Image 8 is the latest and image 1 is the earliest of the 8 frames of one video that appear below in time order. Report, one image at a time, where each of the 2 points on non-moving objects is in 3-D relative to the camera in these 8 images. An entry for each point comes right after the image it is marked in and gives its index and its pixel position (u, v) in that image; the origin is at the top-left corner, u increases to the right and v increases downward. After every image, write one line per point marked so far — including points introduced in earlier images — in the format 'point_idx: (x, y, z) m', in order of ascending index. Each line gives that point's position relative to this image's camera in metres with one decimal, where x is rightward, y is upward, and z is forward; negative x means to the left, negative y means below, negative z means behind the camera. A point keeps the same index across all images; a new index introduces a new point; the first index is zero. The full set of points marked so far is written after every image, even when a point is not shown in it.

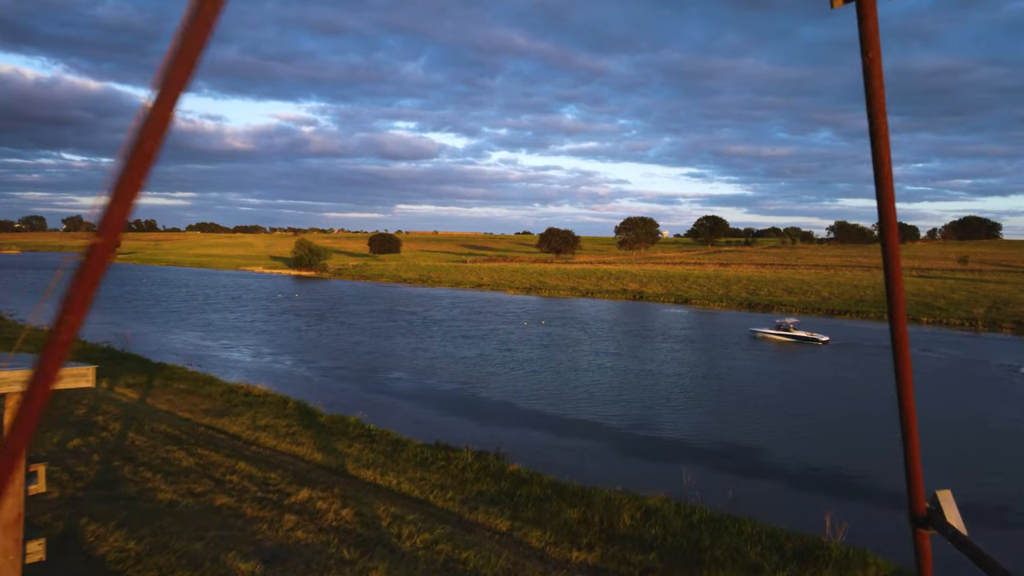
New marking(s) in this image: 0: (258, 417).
0: (-6.5, -3.3, +16.0) m
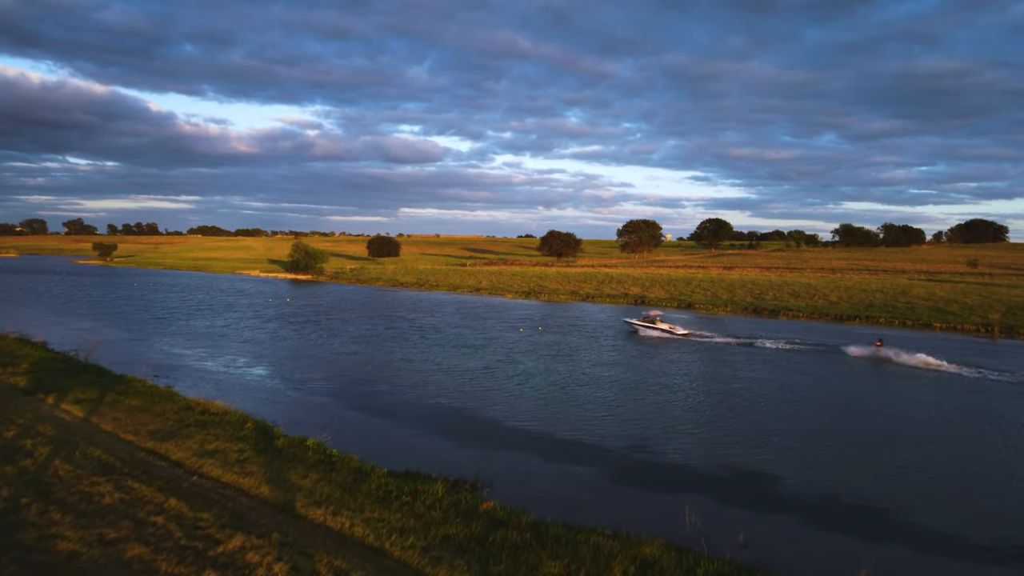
0: (-6.9, -3.5, +14.2) m
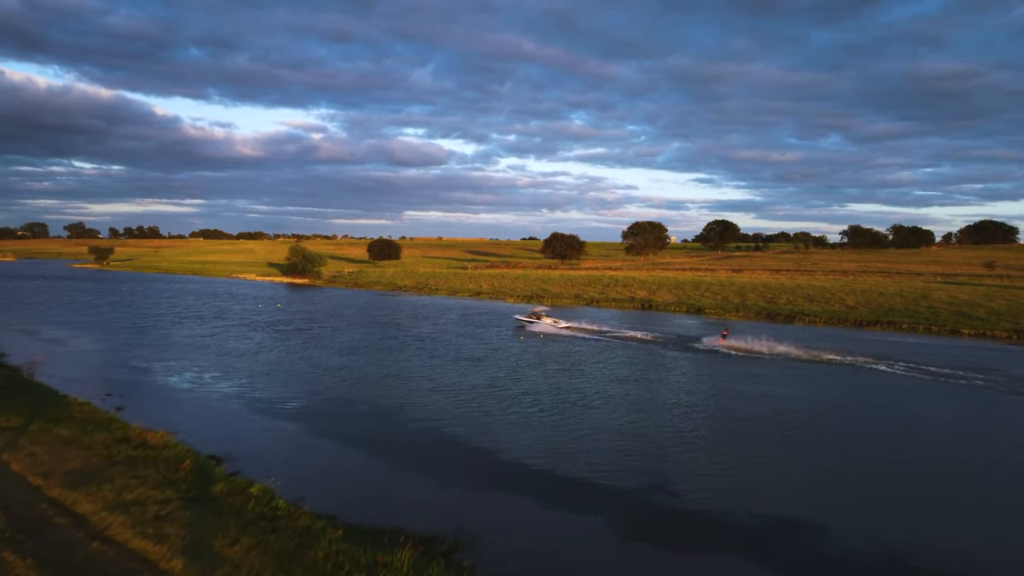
0: (-7.1, -3.7, +11.6) m
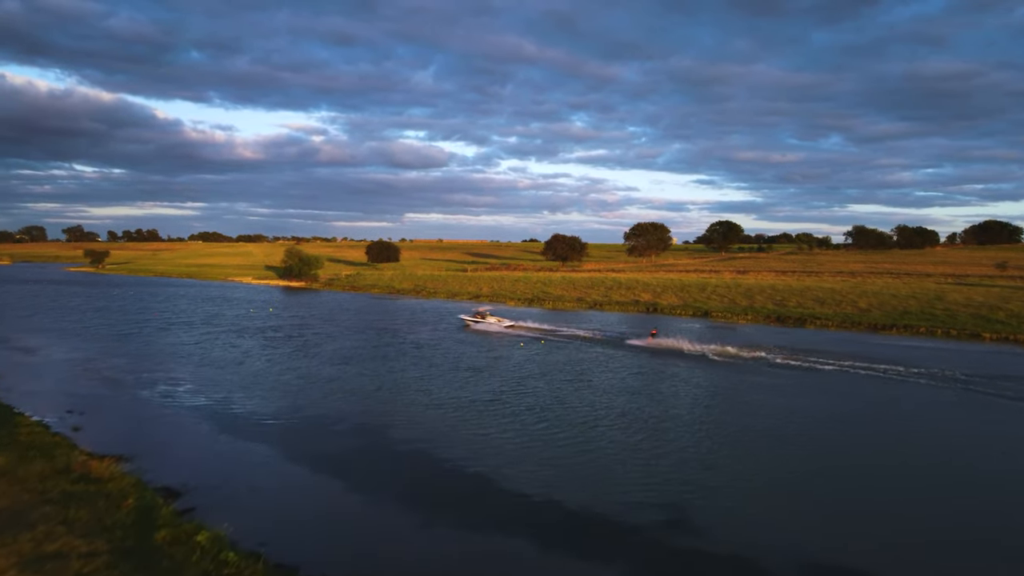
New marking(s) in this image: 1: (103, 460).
0: (-7.2, -3.9, +9.7) m
1: (-8.9, -3.8, +13.7) m
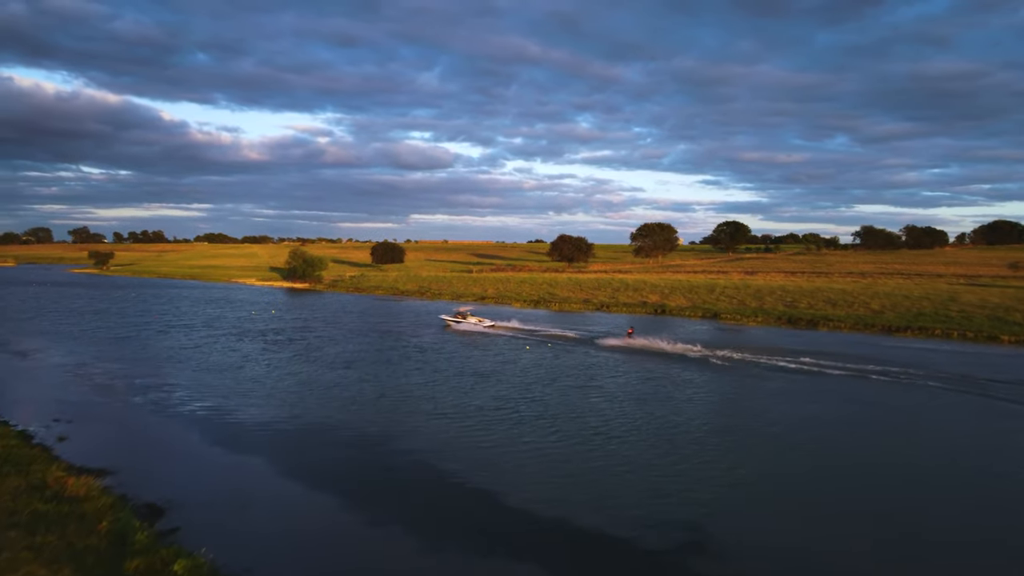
0: (-7.0, -3.9, +8.9) m
1: (-8.8, -3.8, +12.9) m
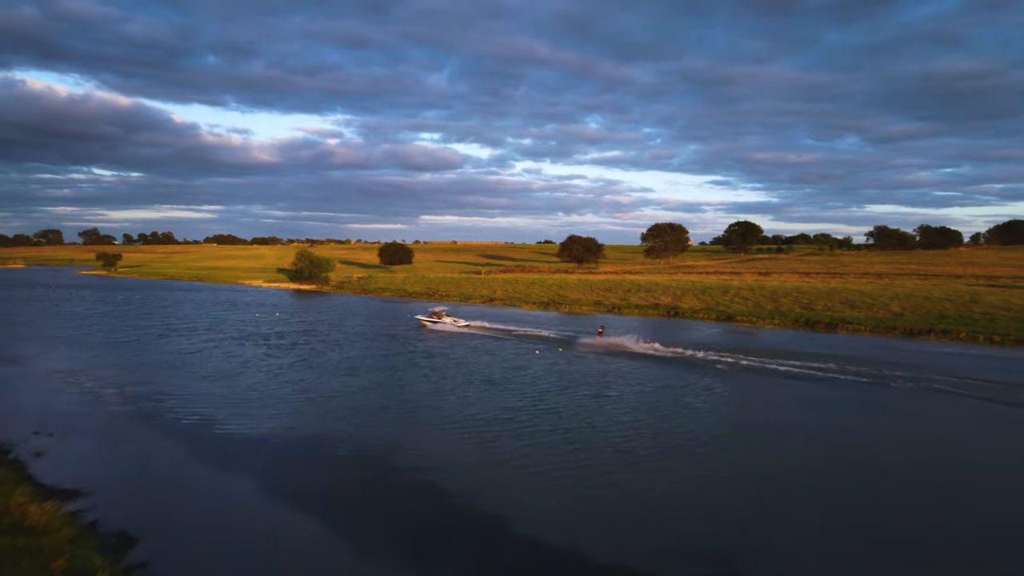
0: (-6.9, -4.0, +7.7) m
1: (-8.6, -3.9, +11.7) m
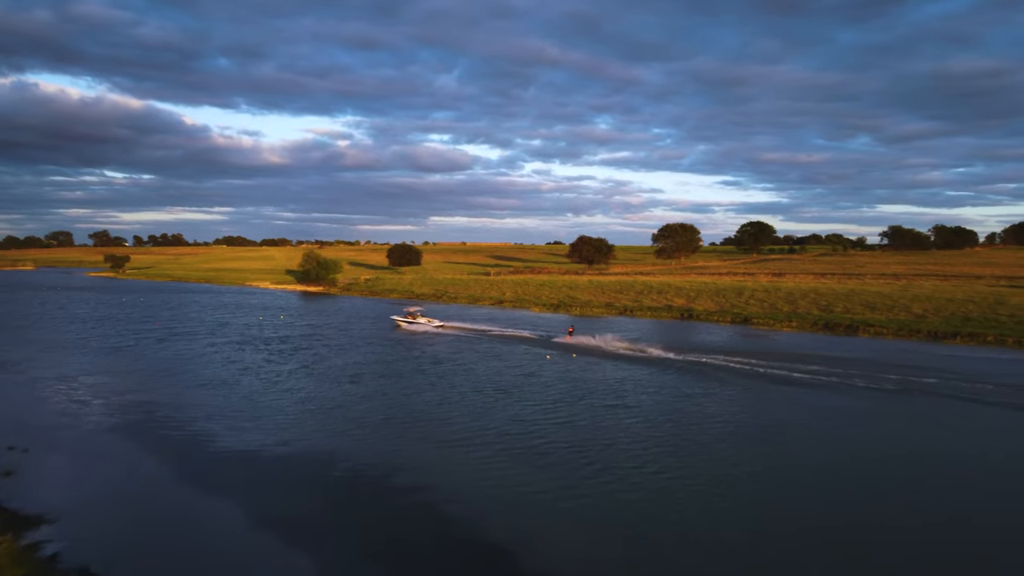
0: (-6.8, -4.1, +6.5) m
1: (-8.4, -4.0, +10.5) m
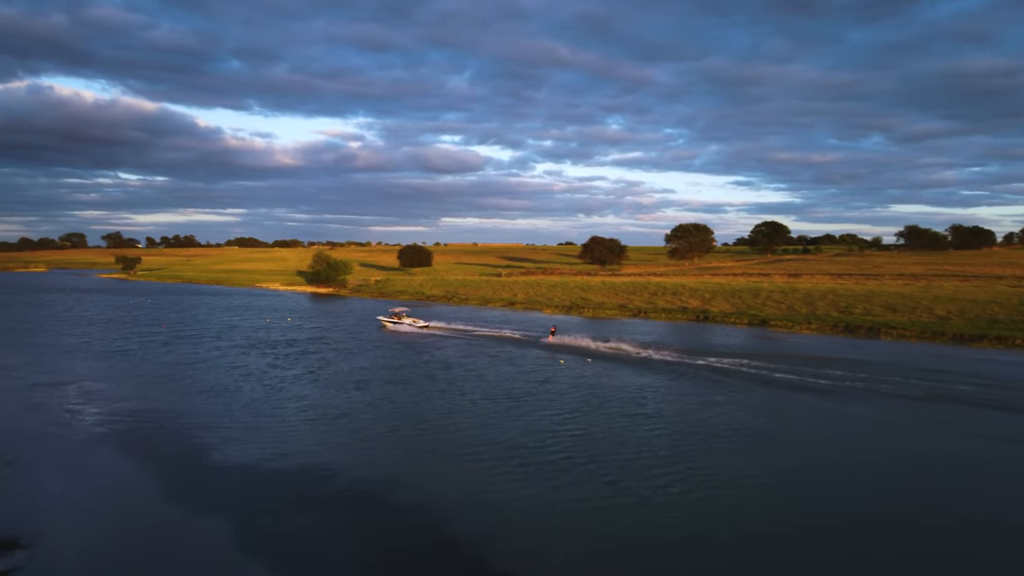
0: (-6.7, -4.2, +5.6) m
1: (-8.2, -4.1, +9.7) m
